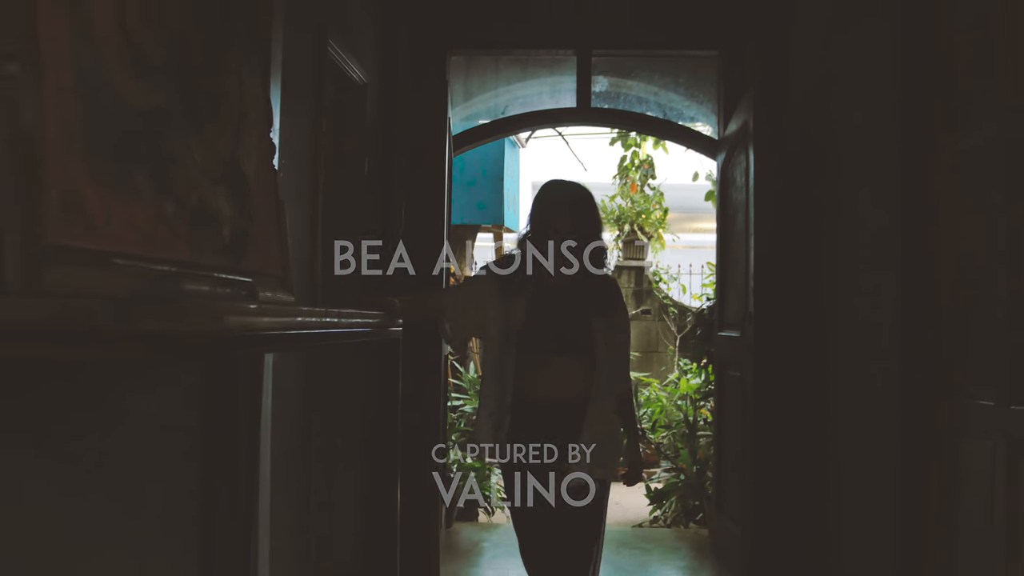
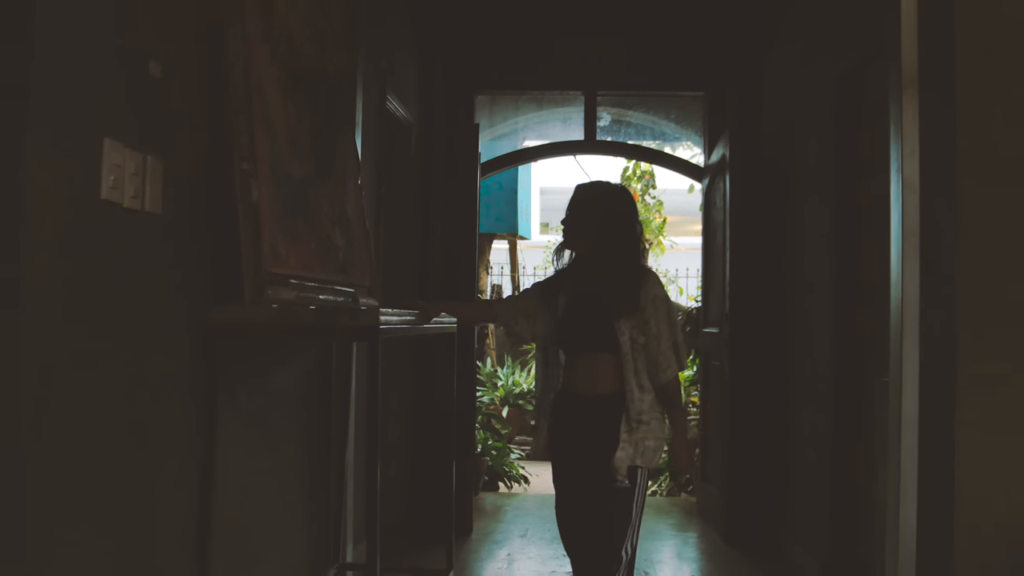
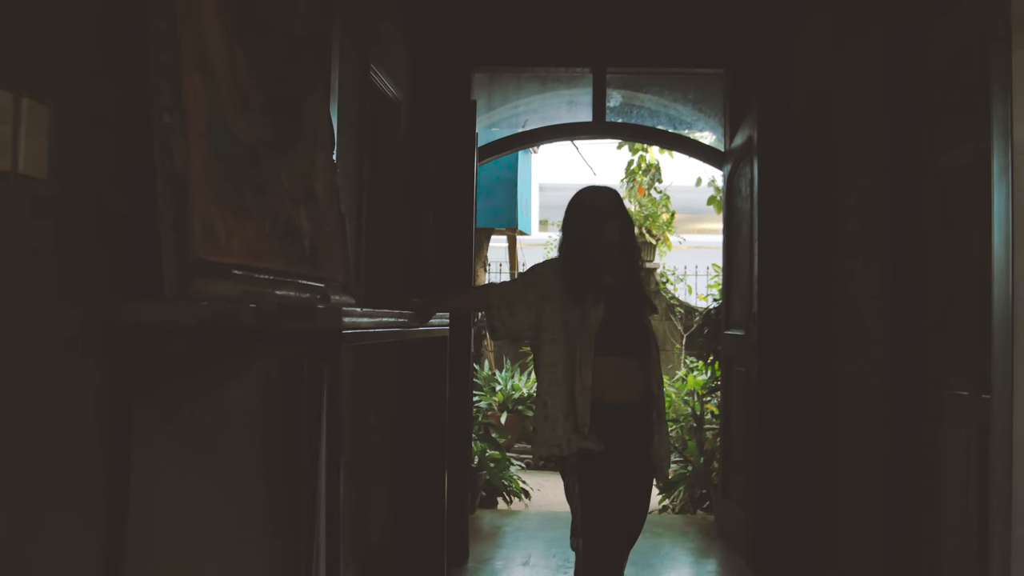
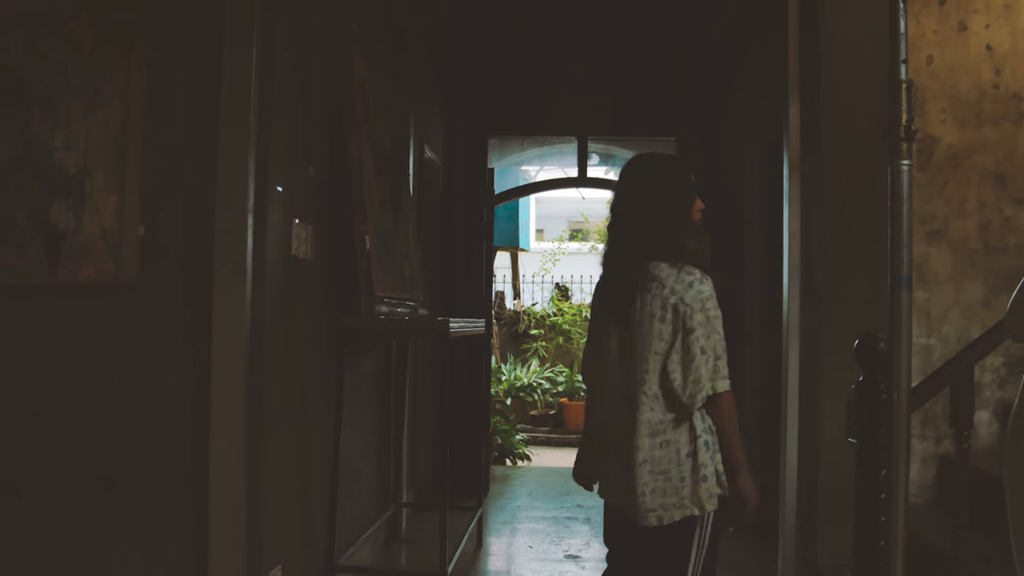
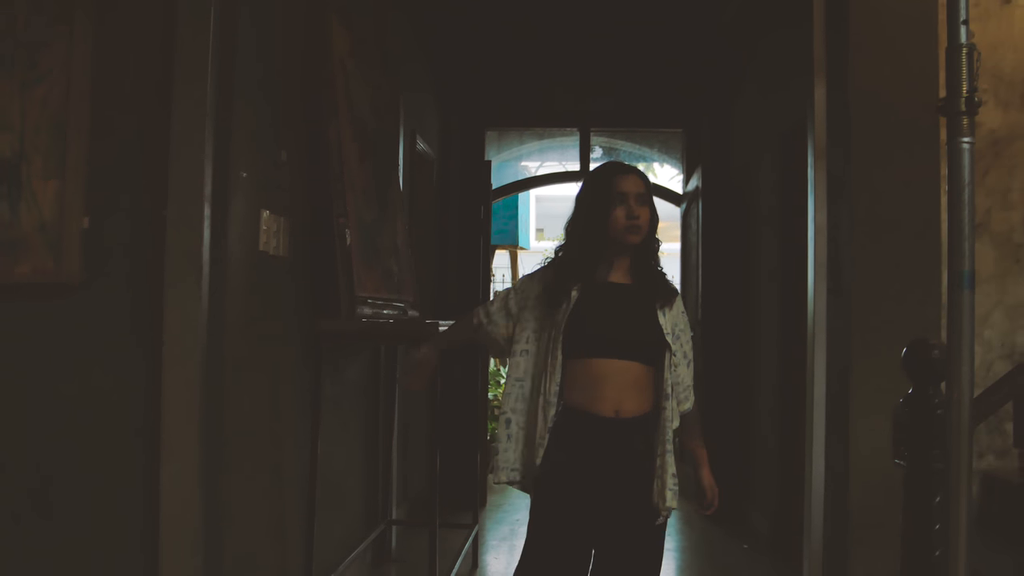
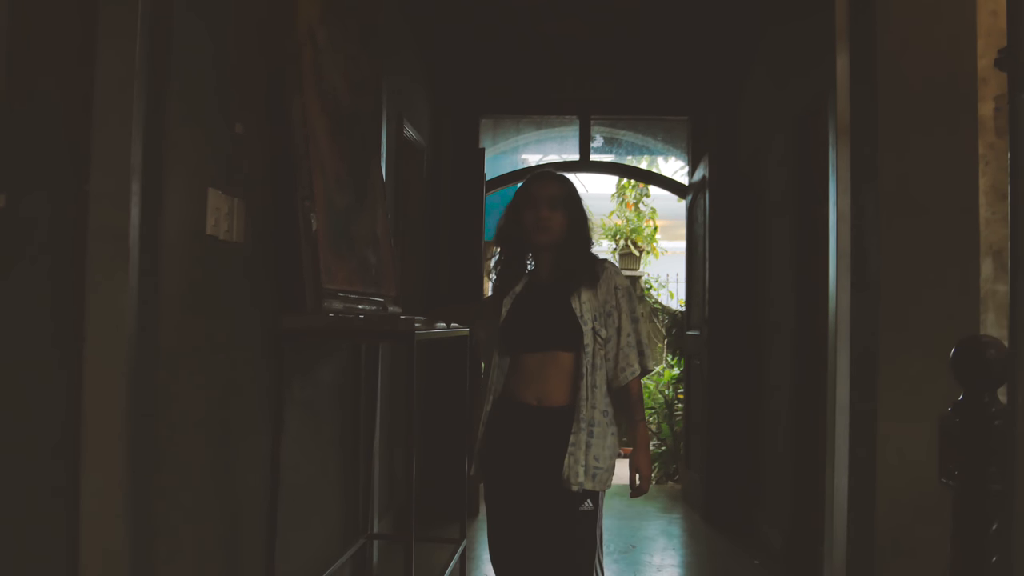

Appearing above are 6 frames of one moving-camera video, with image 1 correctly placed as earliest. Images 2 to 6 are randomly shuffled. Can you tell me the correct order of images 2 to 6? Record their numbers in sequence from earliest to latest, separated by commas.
3, 2, 6, 5, 4
